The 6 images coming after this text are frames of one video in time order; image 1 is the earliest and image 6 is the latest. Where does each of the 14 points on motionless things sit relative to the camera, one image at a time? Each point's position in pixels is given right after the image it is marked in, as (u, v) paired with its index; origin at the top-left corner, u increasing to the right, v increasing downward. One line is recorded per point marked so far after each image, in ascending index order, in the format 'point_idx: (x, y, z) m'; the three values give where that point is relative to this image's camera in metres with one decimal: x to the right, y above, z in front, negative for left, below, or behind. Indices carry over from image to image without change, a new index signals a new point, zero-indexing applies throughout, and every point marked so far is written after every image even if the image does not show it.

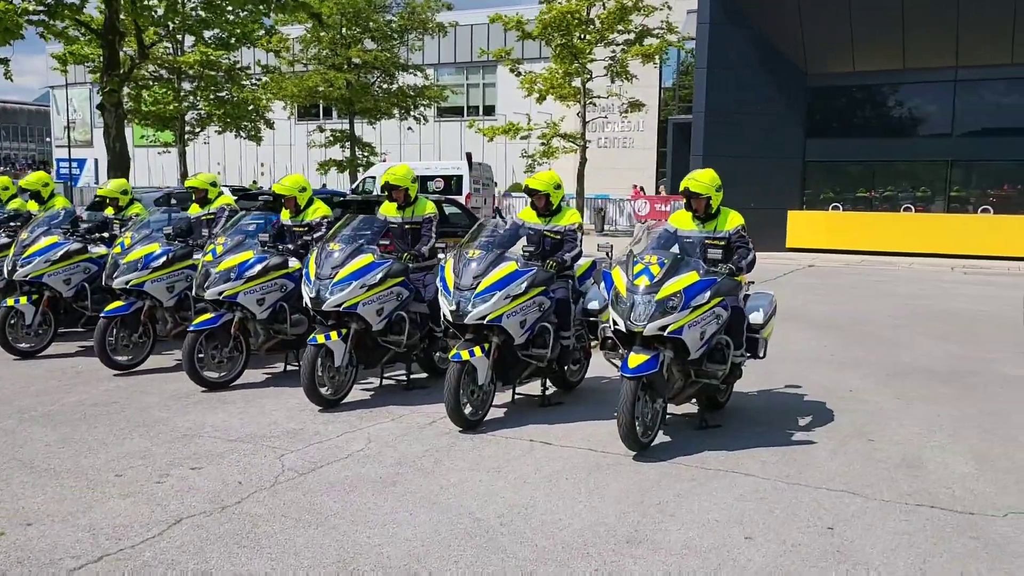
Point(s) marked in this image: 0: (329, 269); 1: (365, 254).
0: (-1.6, +0.2, +7.6) m
1: (-1.4, +0.3, +7.8) m
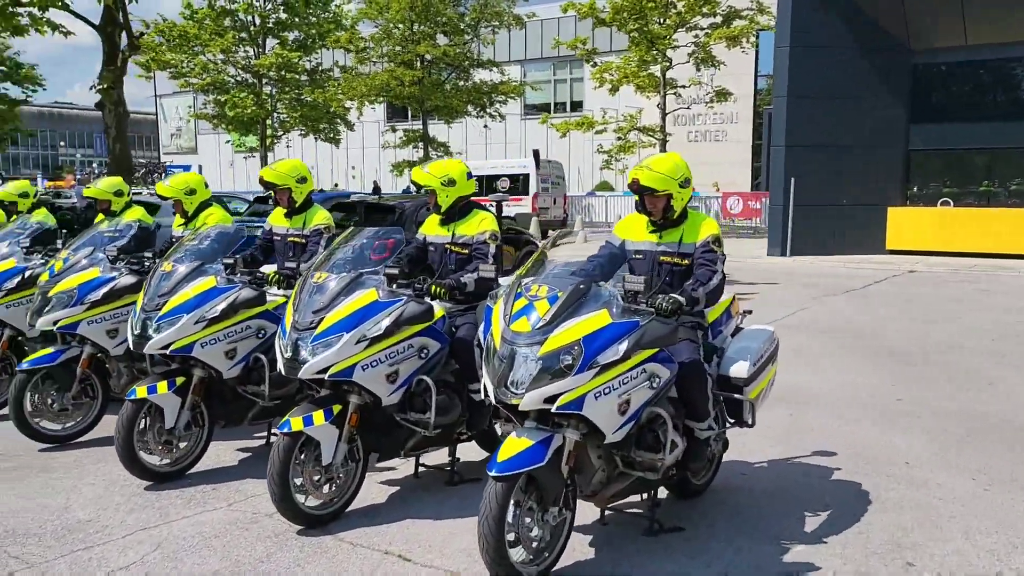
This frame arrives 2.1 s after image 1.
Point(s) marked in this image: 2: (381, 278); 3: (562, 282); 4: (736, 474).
0: (-2.3, -0.1, +5.7) m
1: (-2.0, +0.1, +5.8) m
2: (-0.8, 0.0, +5.2) m
3: (+0.2, 0.0, +4.3) m
4: (+1.6, -1.3, +6.1) m
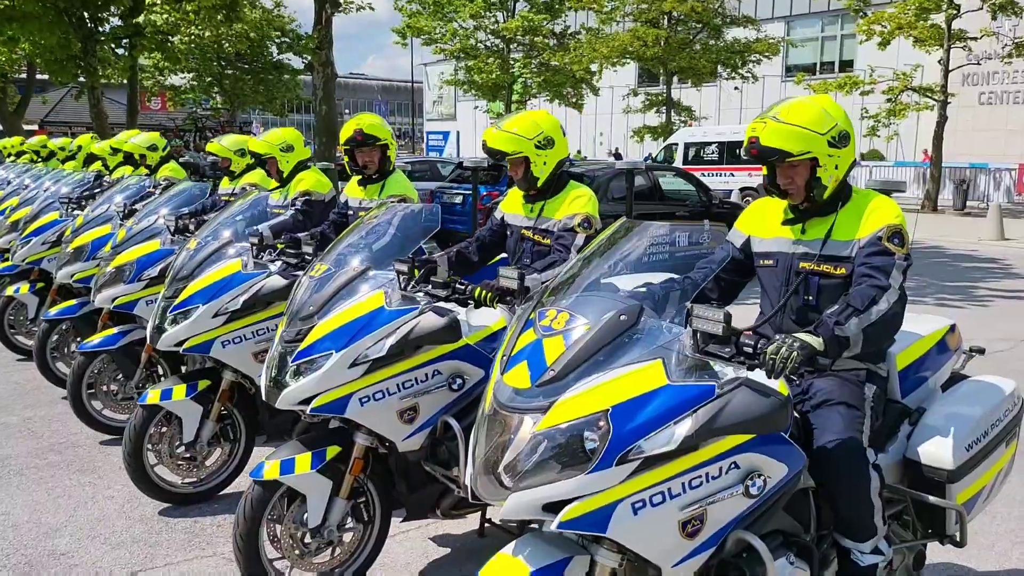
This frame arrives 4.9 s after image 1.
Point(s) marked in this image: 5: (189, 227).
0: (-1.8, 0.0, +4.7) m
1: (-1.5, +0.2, +4.7) m
2: (-0.5, +0.1, +3.8) m
3: (+0.3, -0.1, +2.6) m
4: (+2.0, -1.4, +4.0) m
5: (-2.2, +0.4, +6.0) m
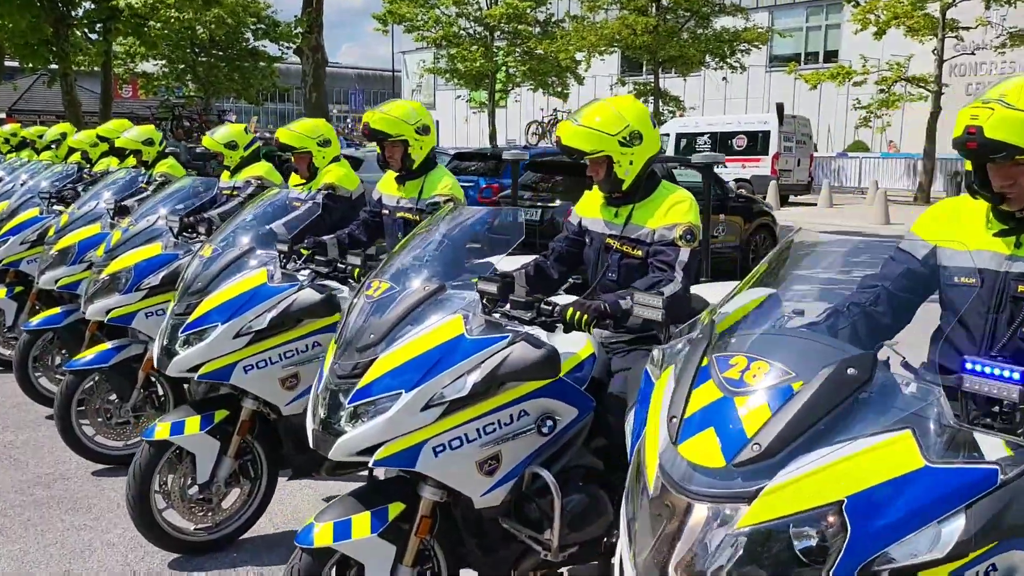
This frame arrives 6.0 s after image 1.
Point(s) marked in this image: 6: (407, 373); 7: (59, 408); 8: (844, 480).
0: (-1.5, 0.0, +4.0) m
1: (-1.2, +0.1, +4.0) m
2: (-0.1, 0.0, +3.1) m
3: (+0.6, -0.1, +2.0) m
4: (+2.3, -1.4, +3.4) m
5: (-1.9, +0.4, +5.3) m
6: (-0.3, -0.3, +2.8) m
7: (-2.6, -0.7, +5.0) m
8: (+0.6, -0.4, +1.7) m
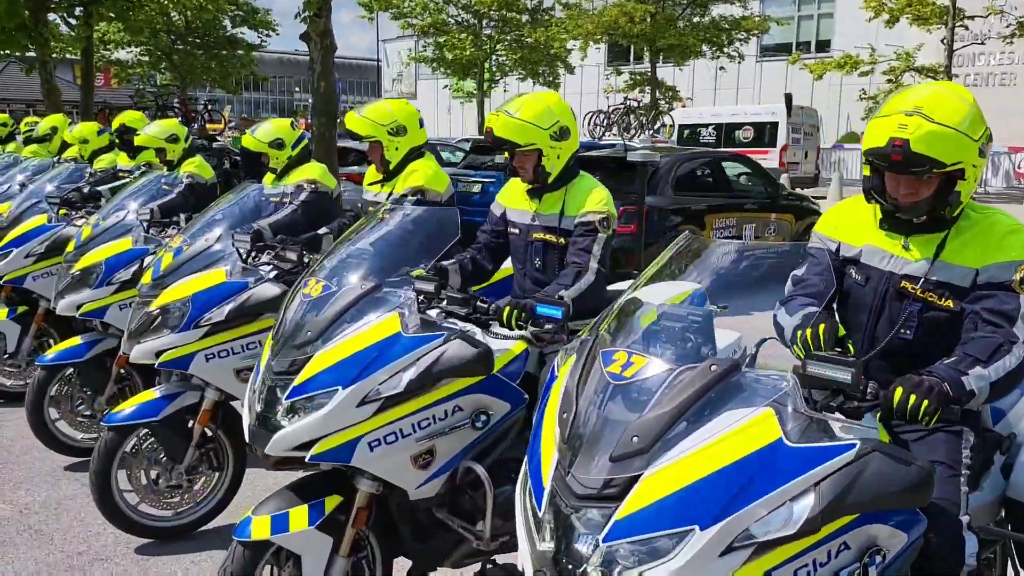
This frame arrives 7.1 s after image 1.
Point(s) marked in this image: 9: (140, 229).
0: (-0.8, -0.2, +3.0) m
1: (-0.5, -0.1, +3.1) m
2: (+0.6, -0.2, +2.2) m
3: (+1.4, -0.3, +1.1) m
4: (+3.0, -1.6, +2.6) m
5: (-1.2, +0.2, +4.3) m
6: (+0.4, -0.5, +1.9) m
7: (-1.9, -0.9, +4.0) m
8: (+1.4, -0.6, +0.8) m
9: (-2.2, +0.3, +5.2) m
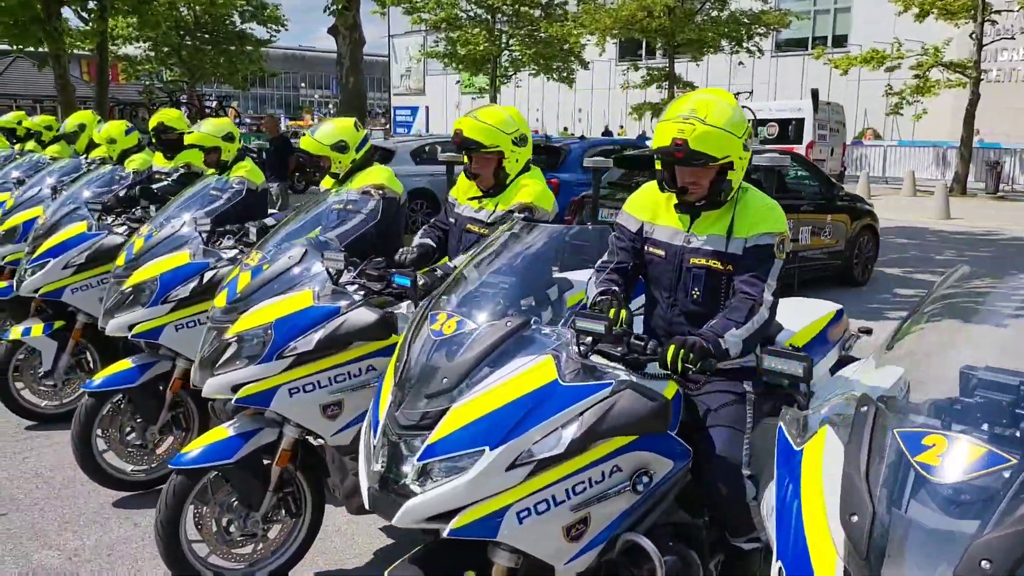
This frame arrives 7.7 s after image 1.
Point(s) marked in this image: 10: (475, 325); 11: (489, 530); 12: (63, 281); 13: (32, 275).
0: (-0.3, -0.3, +2.5) m
1: (0.0, -0.2, +2.6) m
2: (+1.1, -0.3, +1.7) m
3: (+1.9, -0.4, +0.6) m
4: (+3.5, -1.7, +2.1) m
5: (-0.7, +0.1, +3.8) m
6: (+0.9, -0.6, +1.4) m
7: (-1.4, -1.0, +3.5) m
8: (+1.9, -0.7, +0.3) m
9: (-1.7, +0.3, +4.7) m
10: (-0.1, -0.1, +2.7) m
11: (-0.1, -0.7, +2.4) m
12: (-2.8, 0.0, +5.4) m
13: (-2.9, +0.1, +5.4) m
